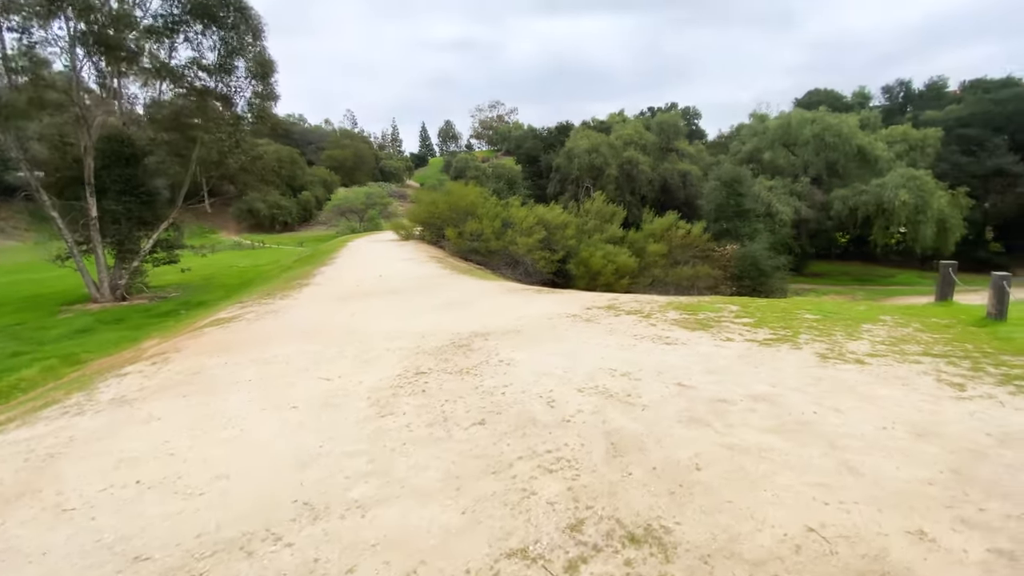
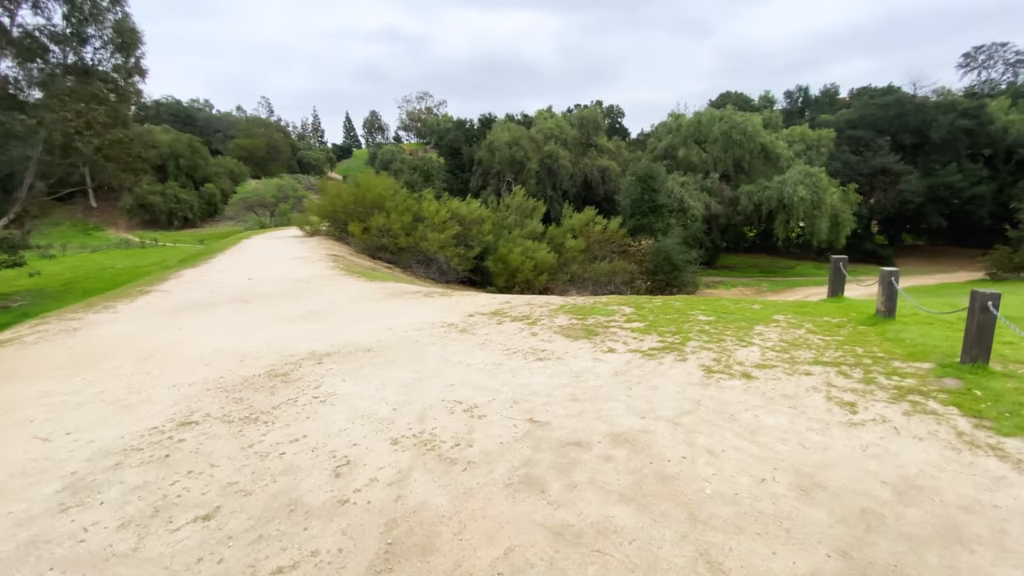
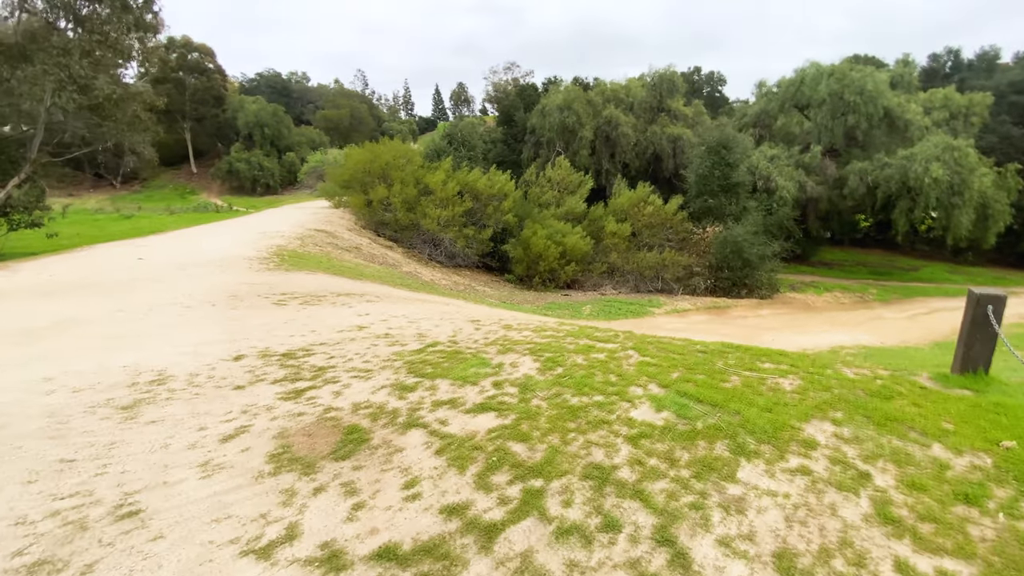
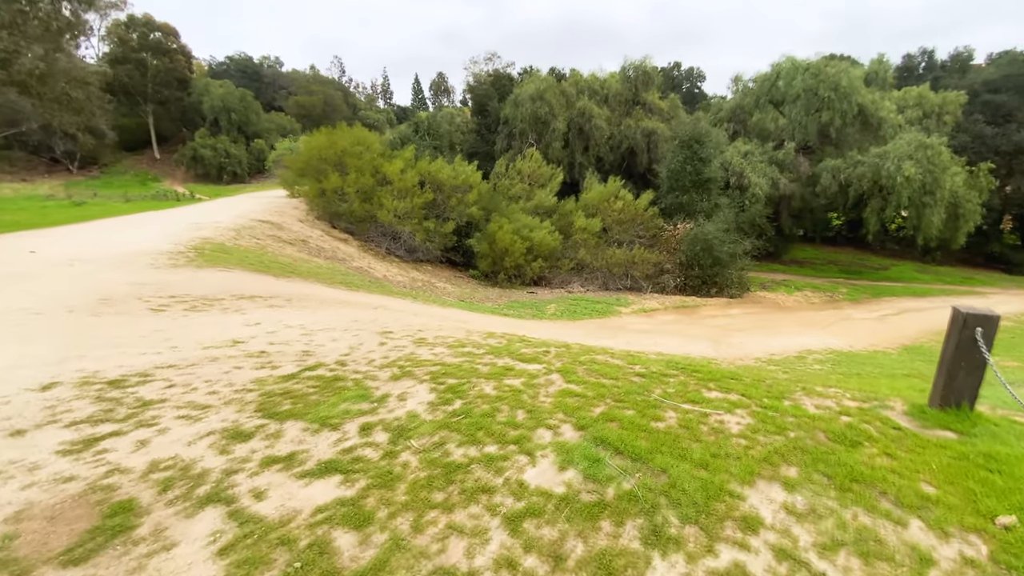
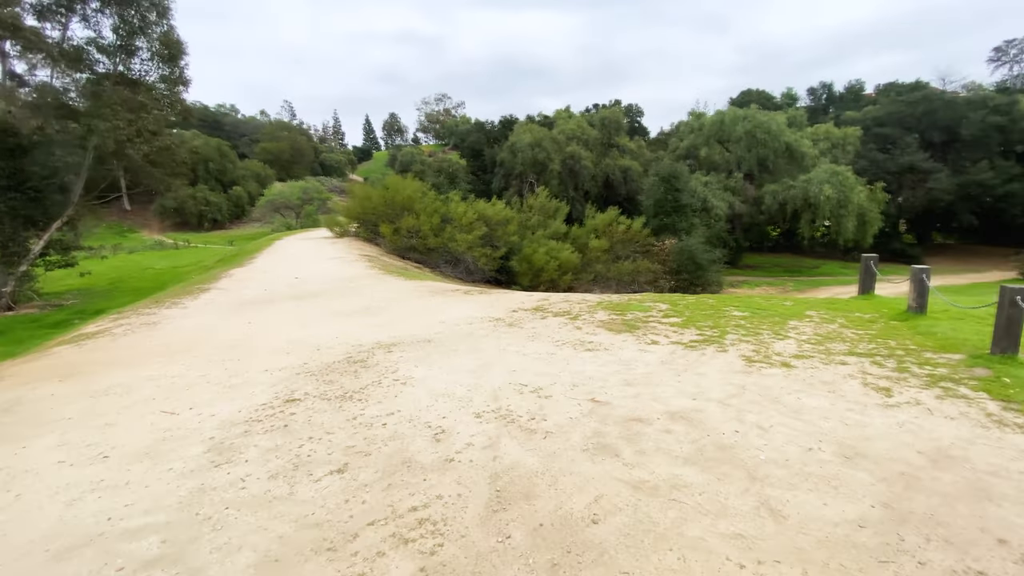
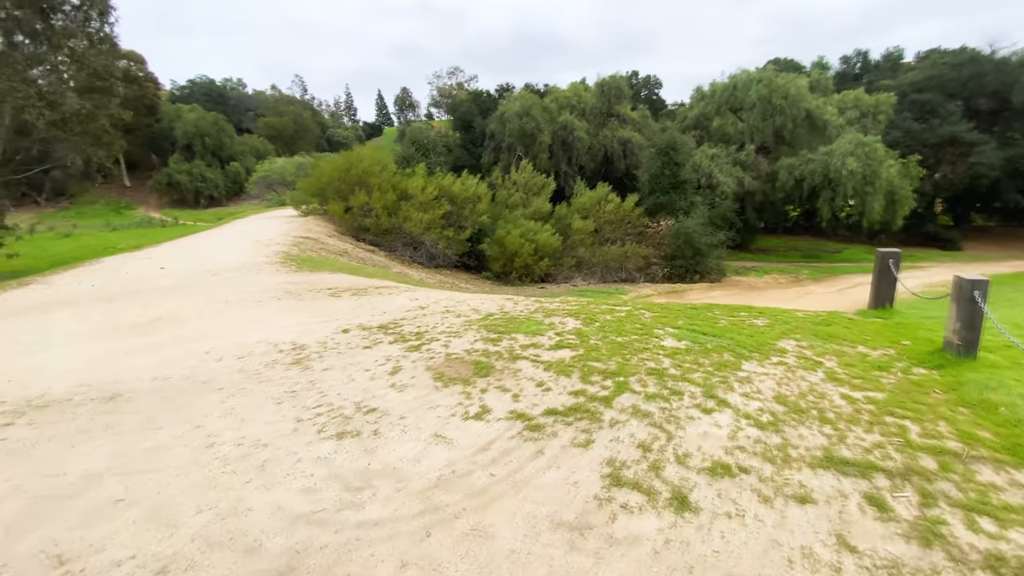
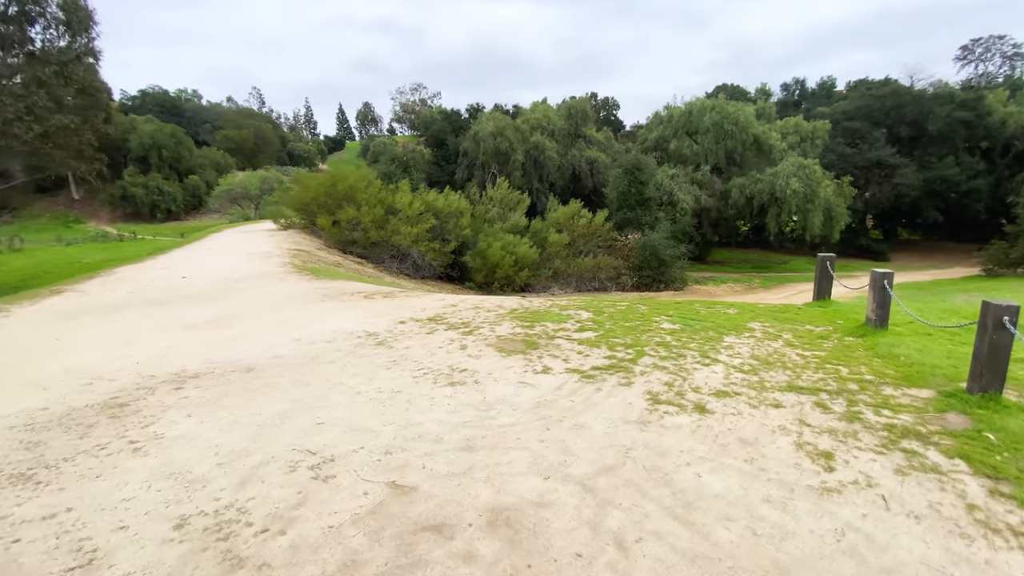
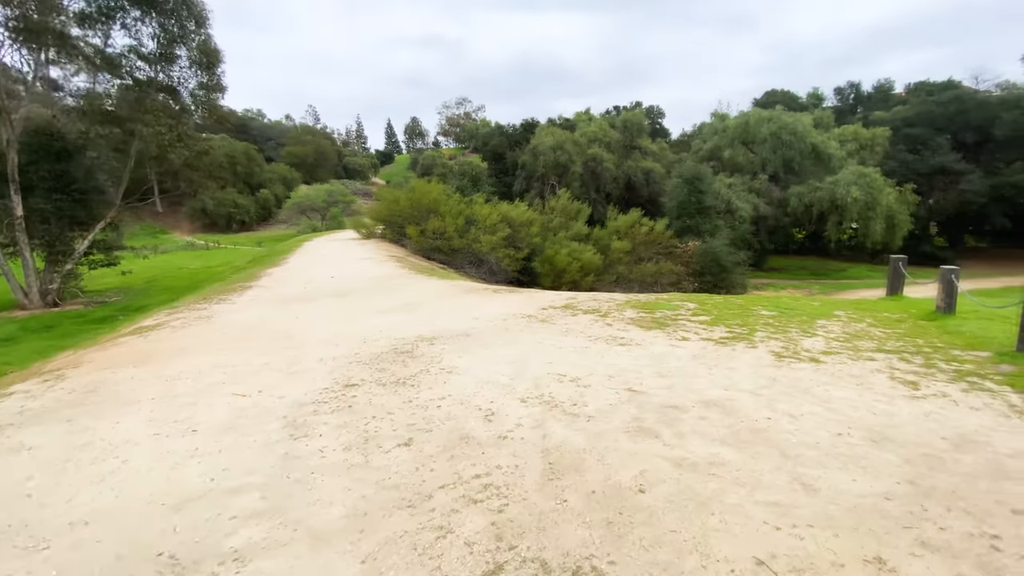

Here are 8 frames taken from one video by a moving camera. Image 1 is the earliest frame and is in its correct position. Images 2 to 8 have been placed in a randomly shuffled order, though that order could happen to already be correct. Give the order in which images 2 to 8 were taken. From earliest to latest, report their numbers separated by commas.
8, 5, 2, 7, 6, 3, 4
